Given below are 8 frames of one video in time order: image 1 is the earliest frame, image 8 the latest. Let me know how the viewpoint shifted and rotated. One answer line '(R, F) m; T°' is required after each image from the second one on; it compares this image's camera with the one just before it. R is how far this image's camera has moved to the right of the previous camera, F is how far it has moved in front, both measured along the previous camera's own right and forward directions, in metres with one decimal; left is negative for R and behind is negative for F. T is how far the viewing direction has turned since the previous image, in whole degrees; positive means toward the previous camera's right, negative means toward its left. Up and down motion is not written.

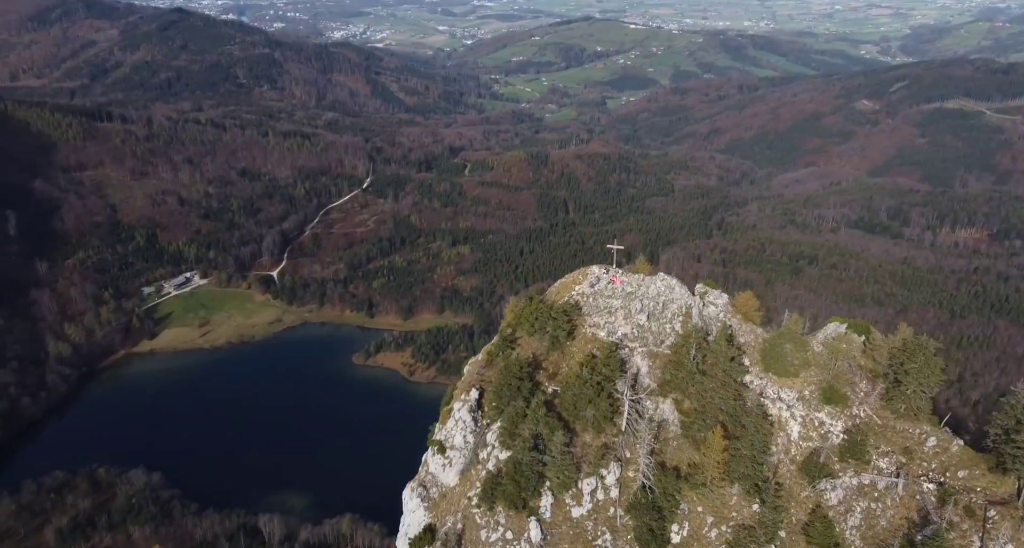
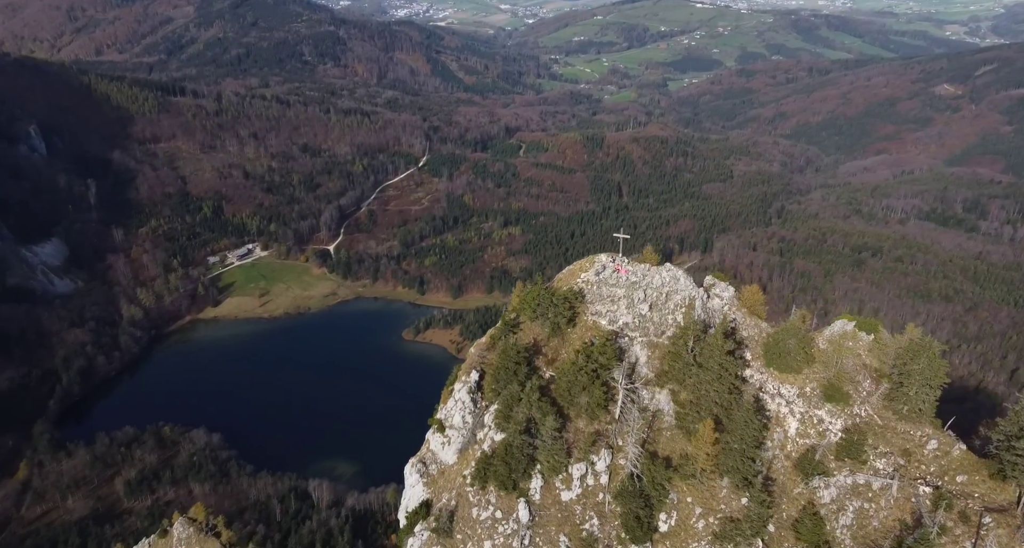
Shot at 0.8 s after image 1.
(+5.1, -1.1) m; -4°
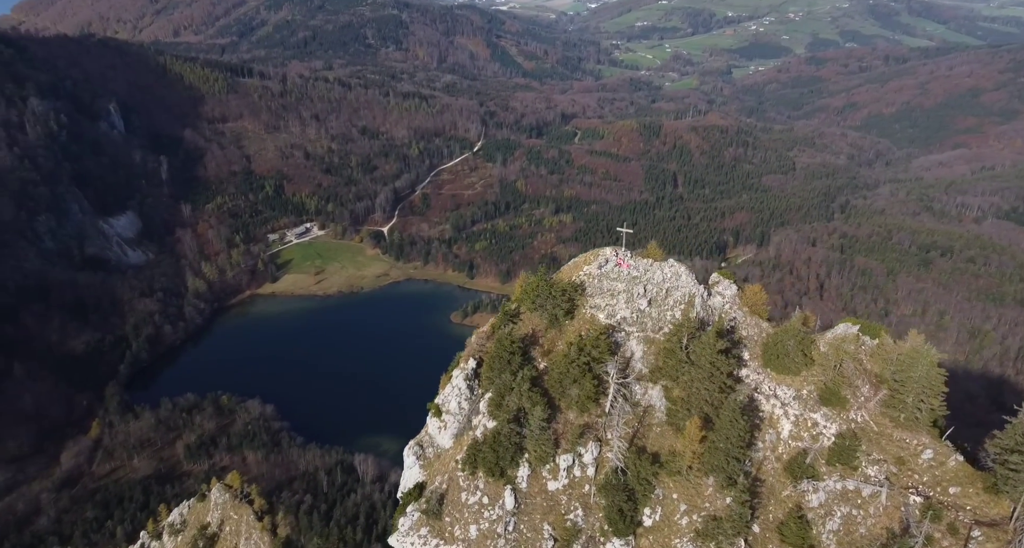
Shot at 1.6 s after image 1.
(+5.4, -0.9) m; -4°
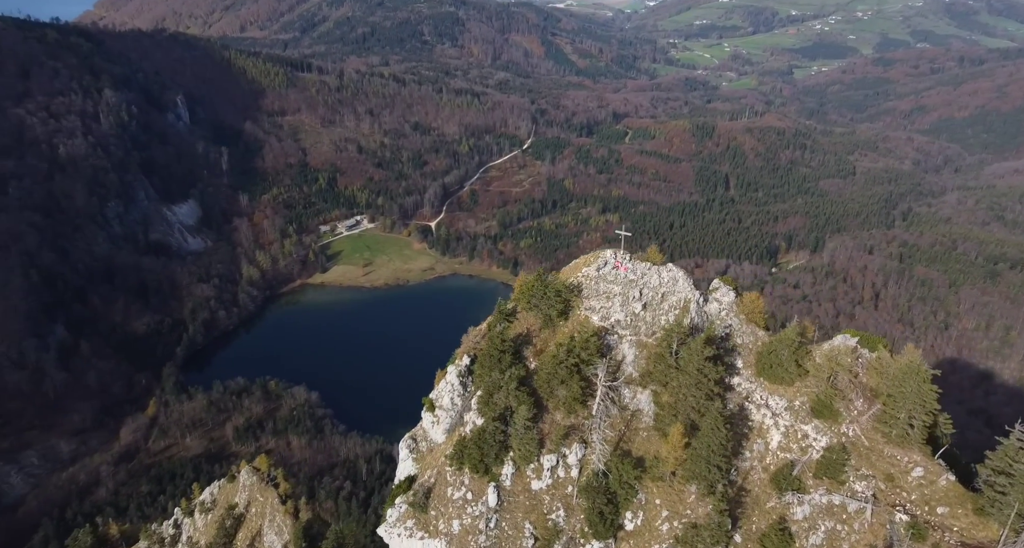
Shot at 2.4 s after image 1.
(+5.4, -0.7) m; -4°
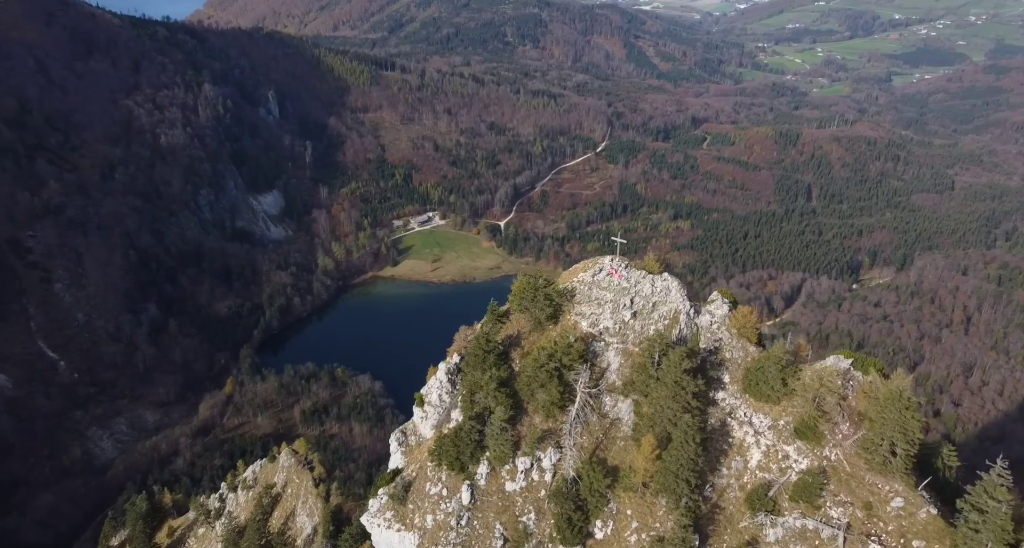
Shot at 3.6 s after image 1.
(+8.4, -0.6) m; -6°
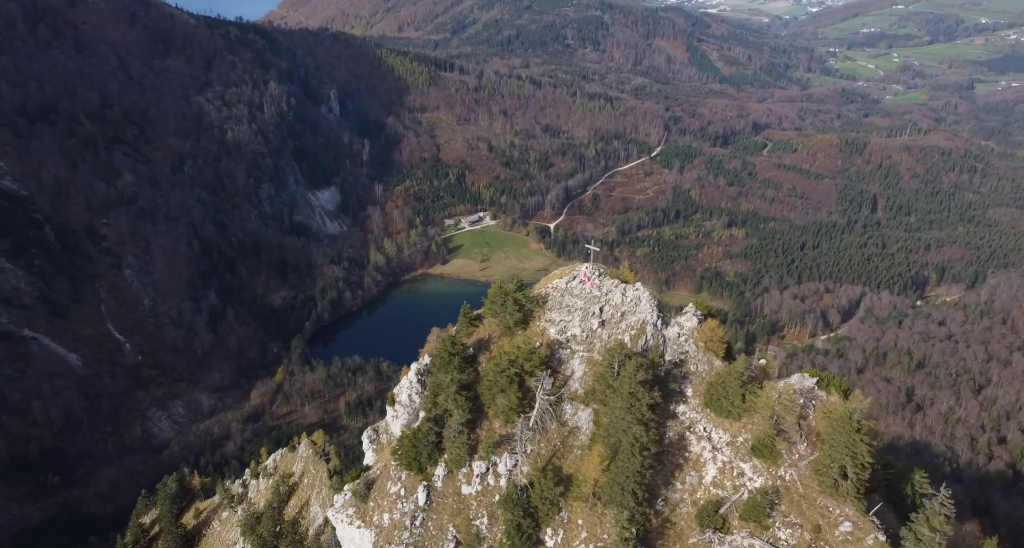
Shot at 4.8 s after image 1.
(+9.0, -0.5) m; -4°
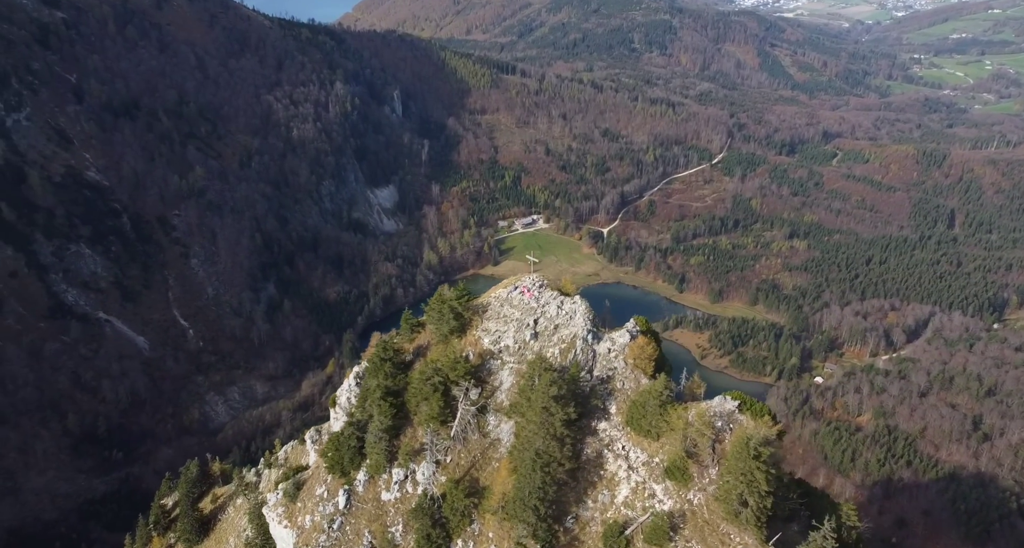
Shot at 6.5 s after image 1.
(+13.5, +0.5) m; -4°
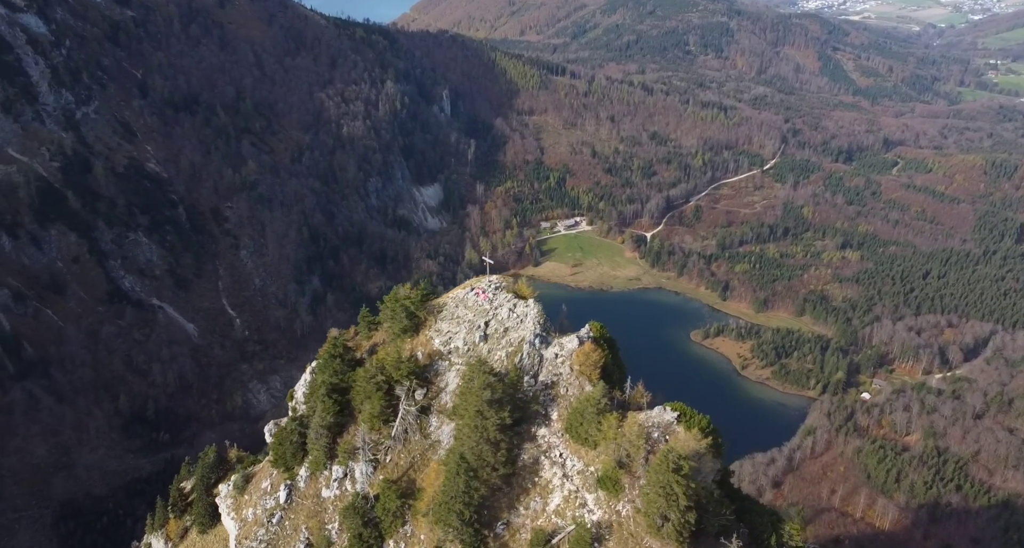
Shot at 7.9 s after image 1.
(+10.3, +1.4) m; -4°
